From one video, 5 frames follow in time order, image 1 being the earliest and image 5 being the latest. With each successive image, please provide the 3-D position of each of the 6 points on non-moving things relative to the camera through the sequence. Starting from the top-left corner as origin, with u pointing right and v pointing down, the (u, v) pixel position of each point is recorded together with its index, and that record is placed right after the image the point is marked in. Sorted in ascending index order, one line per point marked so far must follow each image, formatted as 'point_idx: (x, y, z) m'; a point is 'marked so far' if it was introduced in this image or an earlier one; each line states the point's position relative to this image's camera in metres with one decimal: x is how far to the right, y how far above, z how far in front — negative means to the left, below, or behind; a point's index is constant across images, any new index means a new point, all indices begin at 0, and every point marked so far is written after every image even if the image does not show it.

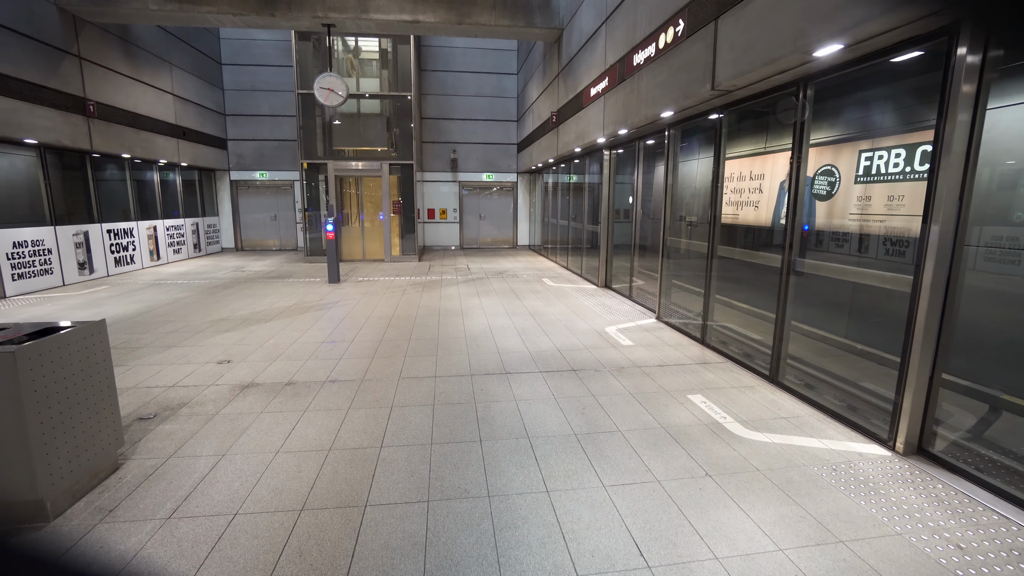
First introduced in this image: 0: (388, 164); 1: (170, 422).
0: (-3.0, +3.1, +11.4) m
1: (-2.4, -0.9, +3.1) m
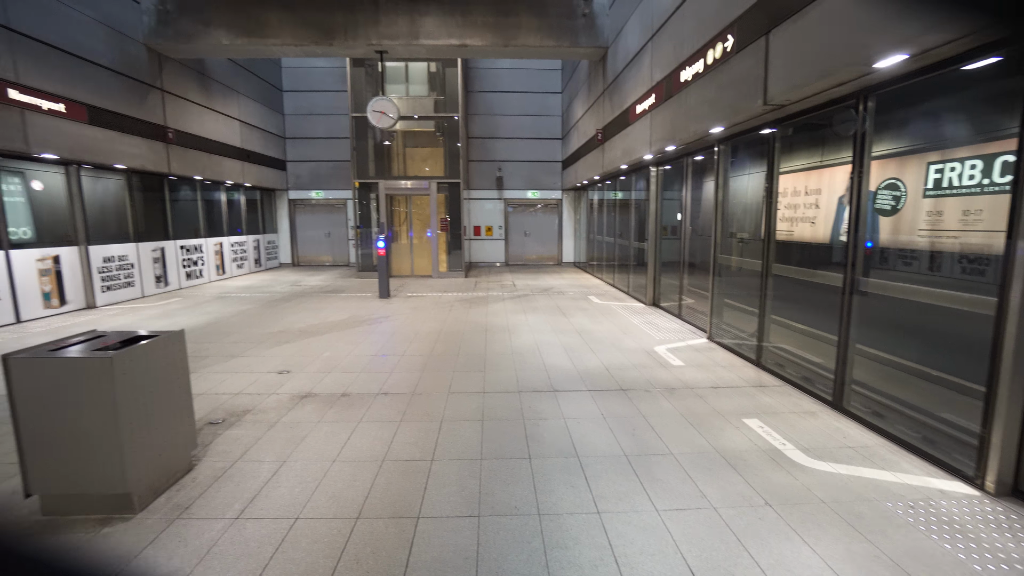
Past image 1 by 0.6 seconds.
0: (-1.9, +2.7, +11.8) m
1: (-2.0, -1.0, +3.3) m
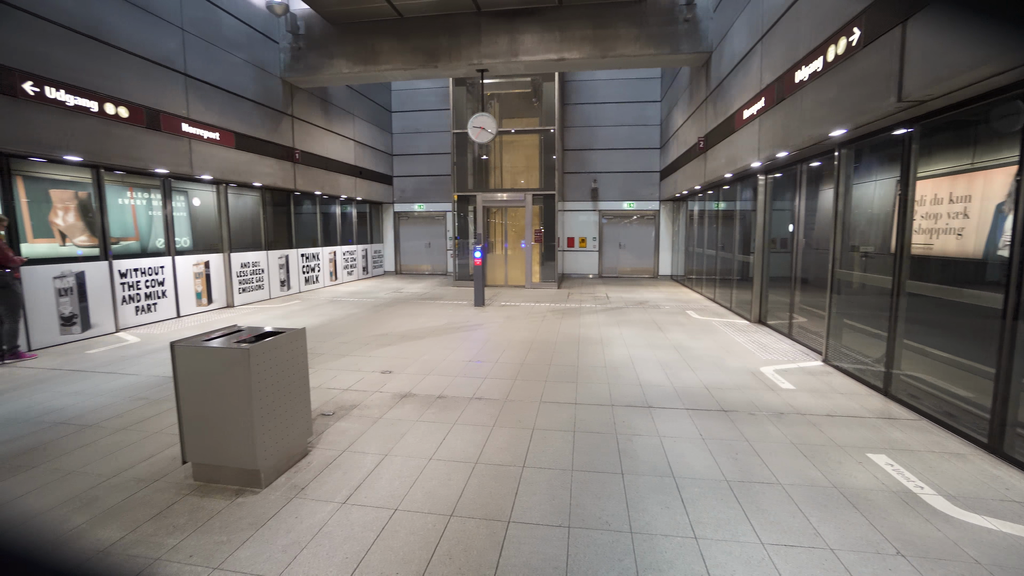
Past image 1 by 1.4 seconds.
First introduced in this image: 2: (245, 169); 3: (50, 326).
0: (+0.5, +2.5, +12.0) m
1: (-1.4, -1.1, +3.6) m
2: (-5.5, +2.5, +9.4) m
3: (-6.3, -0.5, +6.2) m
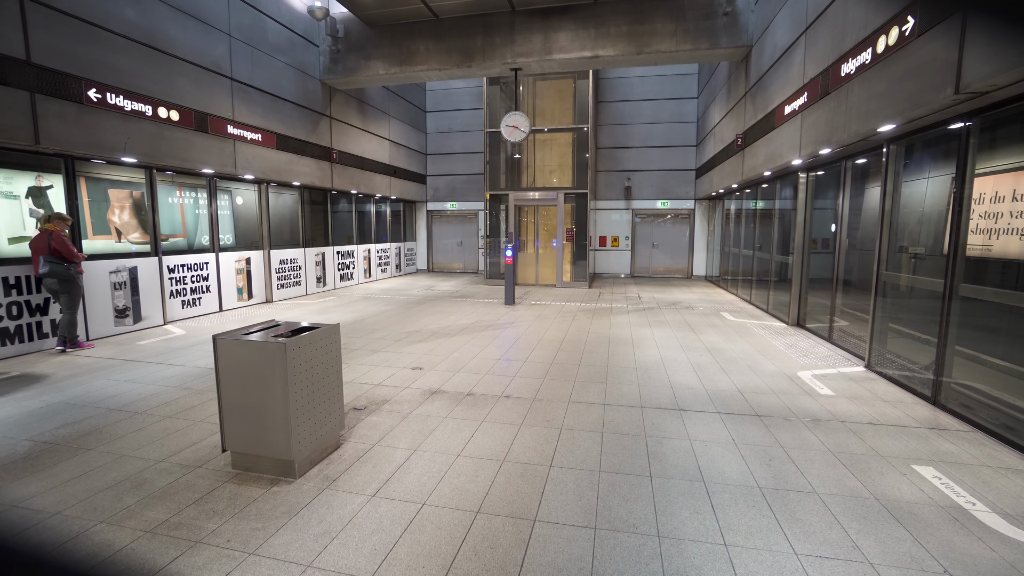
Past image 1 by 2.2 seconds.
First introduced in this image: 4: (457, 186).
0: (+1.3, +2.5, +11.9) m
1: (-1.1, -1.0, +3.7) m
2: (-4.9, +2.5, +9.7) m
3: (-5.9, -0.4, +6.6) m
4: (-2.0, +3.7, +16.1) m
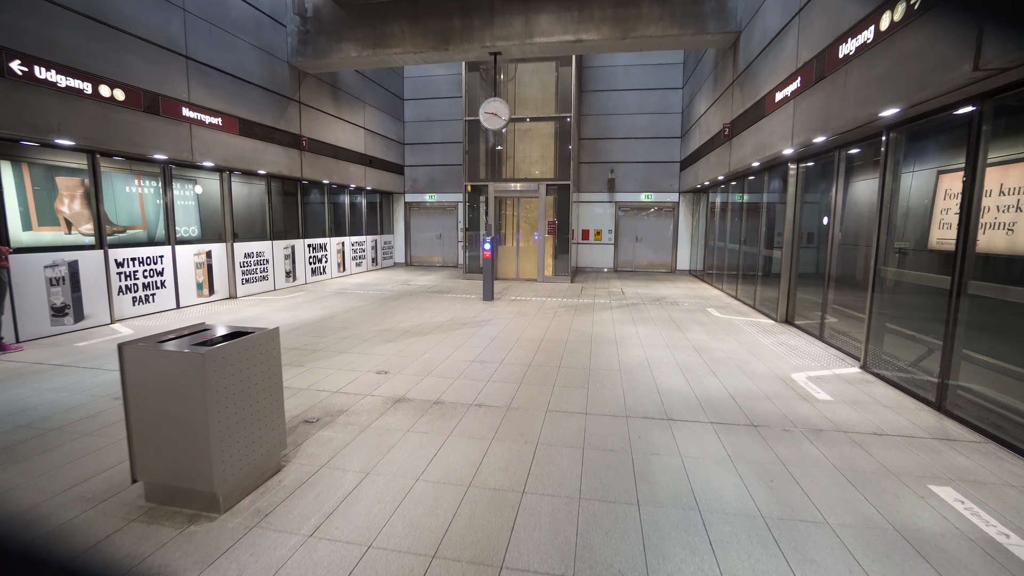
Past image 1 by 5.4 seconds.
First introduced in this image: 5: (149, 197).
0: (+0.8, +2.6, +11.5) m
1: (-1.3, -1.0, +3.3) m
2: (-5.3, +2.6, +9.1) m
3: (-6.2, -0.4, +6.0) m
4: (-2.6, +3.8, +15.6) m
5: (-6.1, +1.5, +7.4) m
